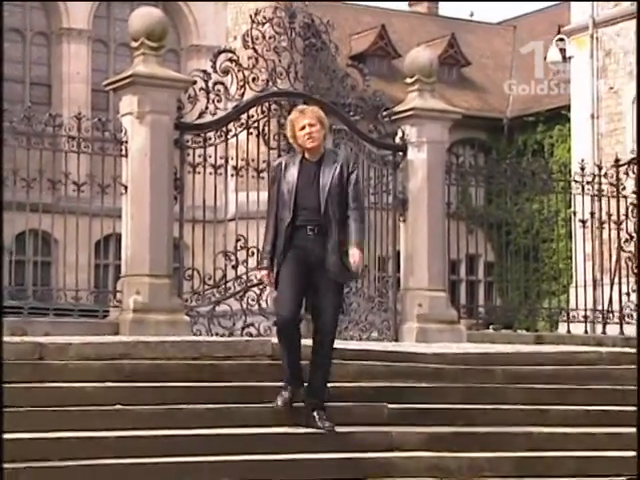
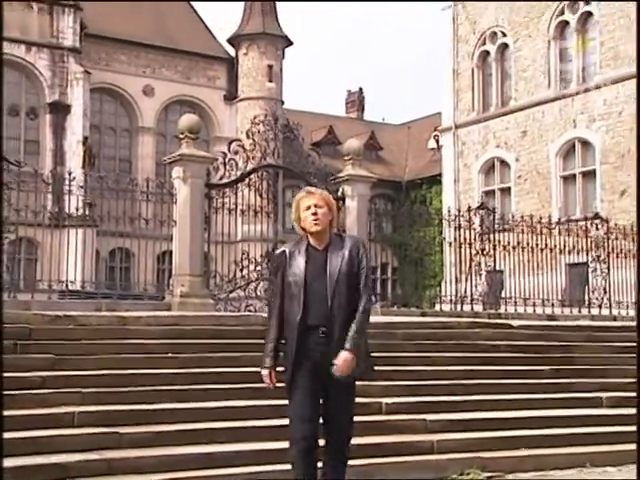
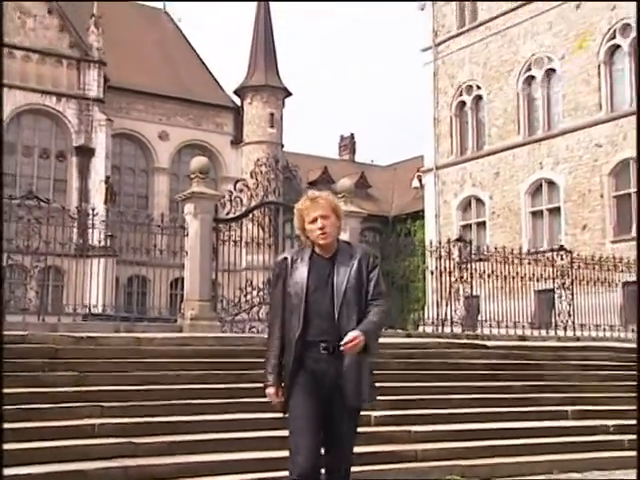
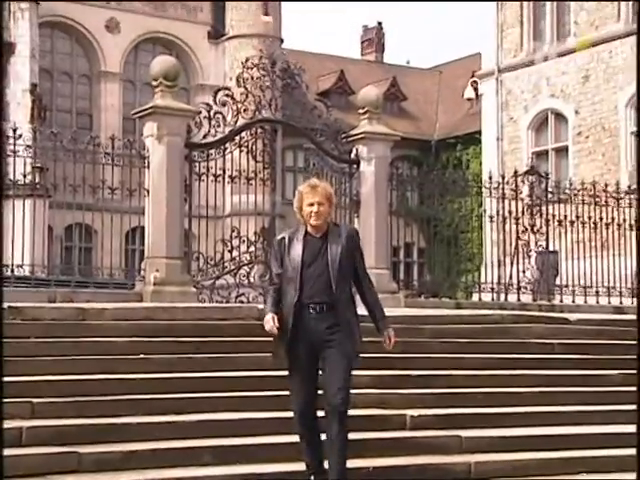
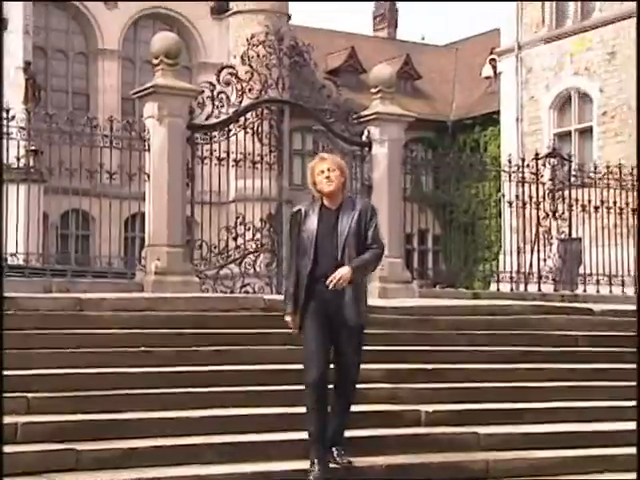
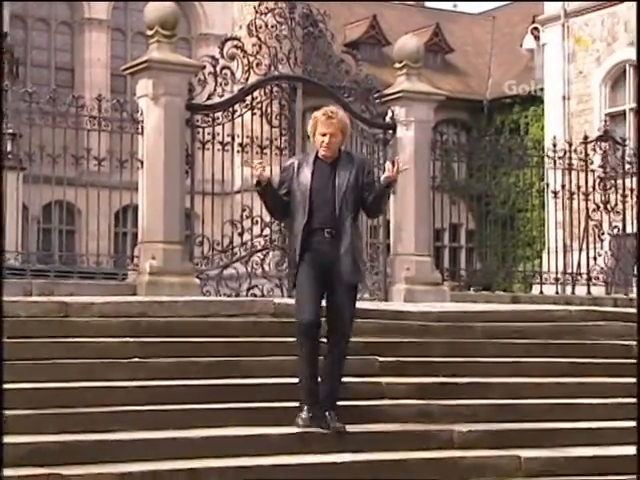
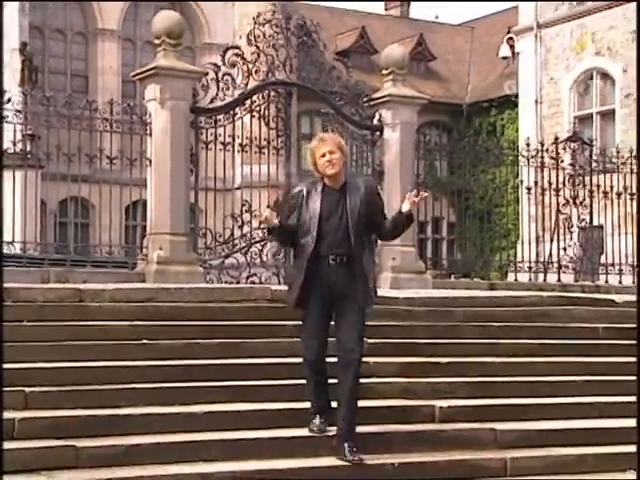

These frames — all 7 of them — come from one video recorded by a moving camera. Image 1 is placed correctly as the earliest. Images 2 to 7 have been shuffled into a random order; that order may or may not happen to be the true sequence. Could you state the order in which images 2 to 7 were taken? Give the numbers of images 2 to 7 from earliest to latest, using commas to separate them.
6, 7, 5, 4, 2, 3
